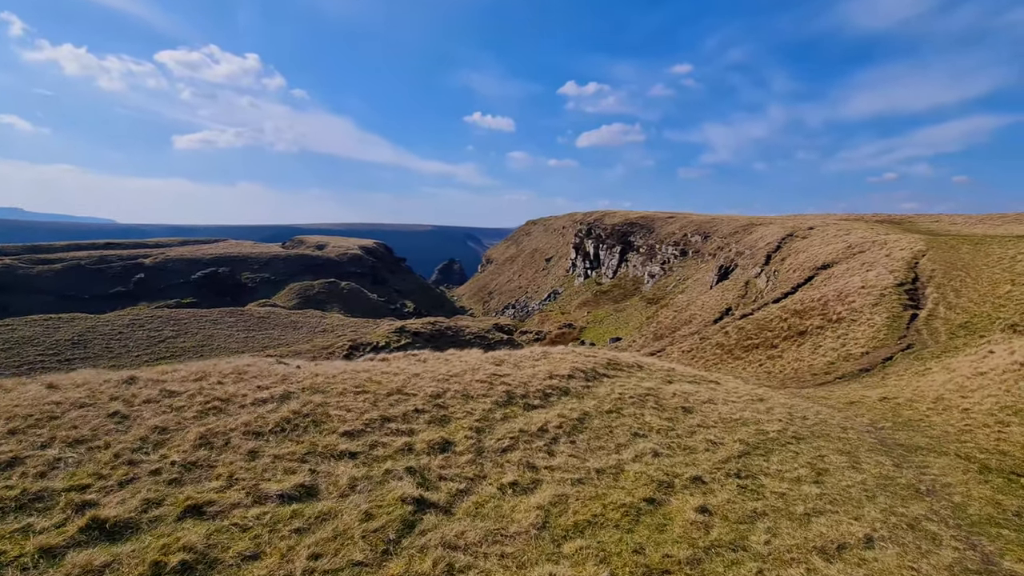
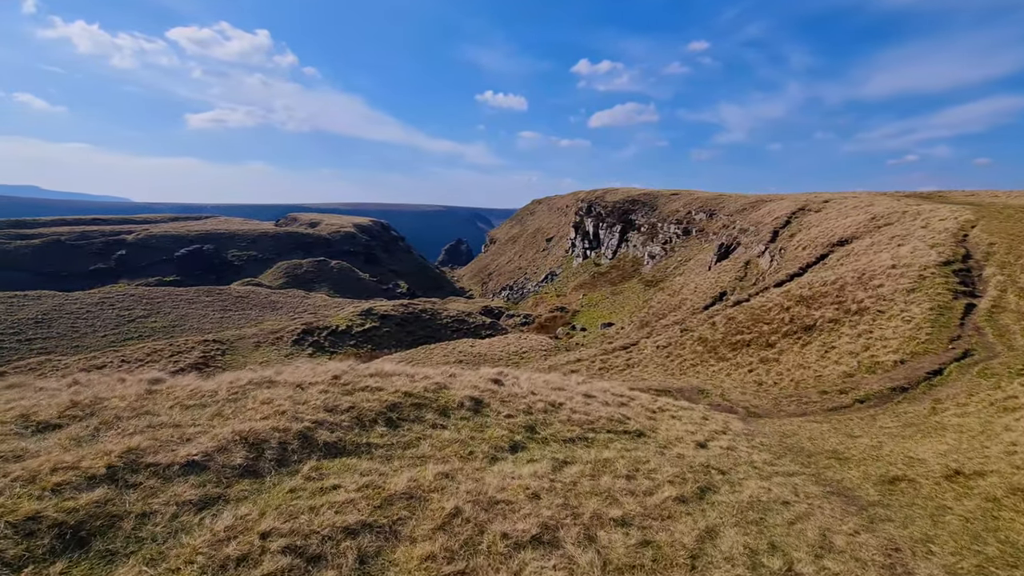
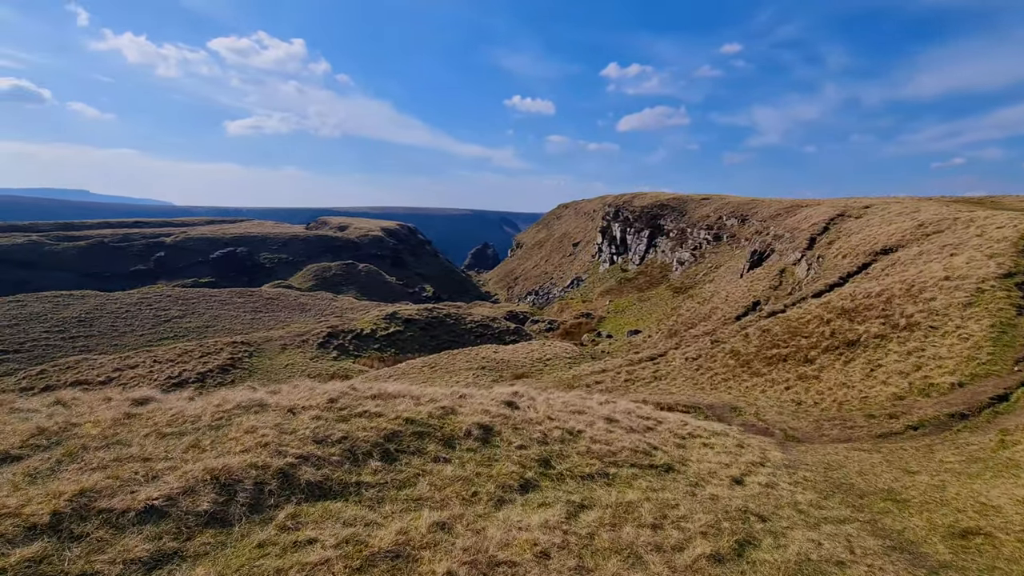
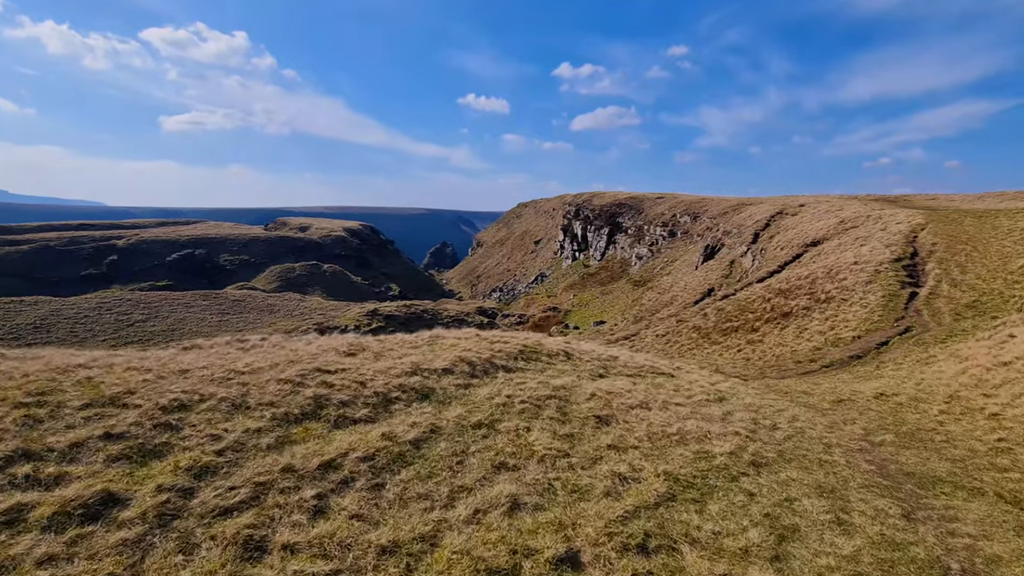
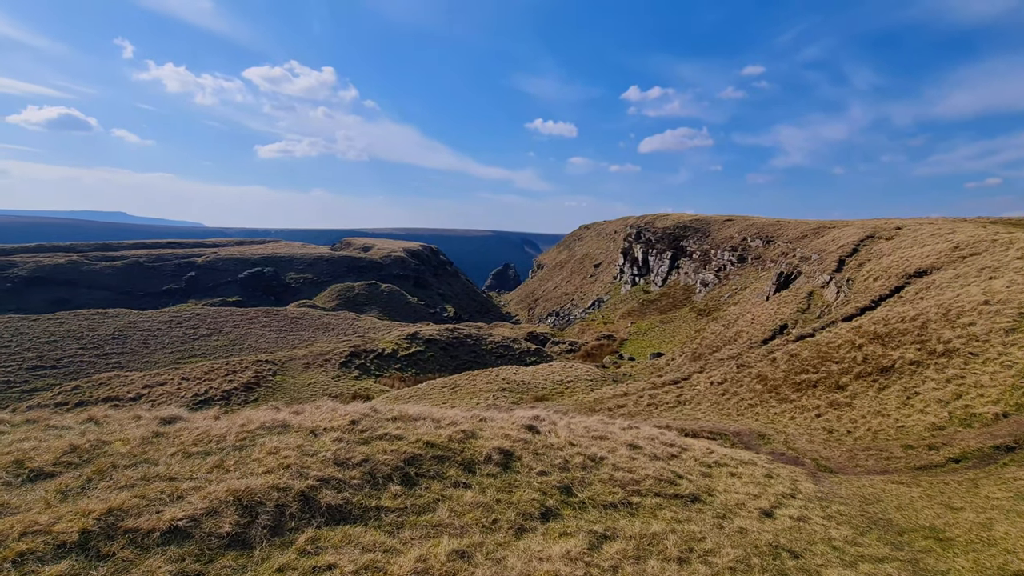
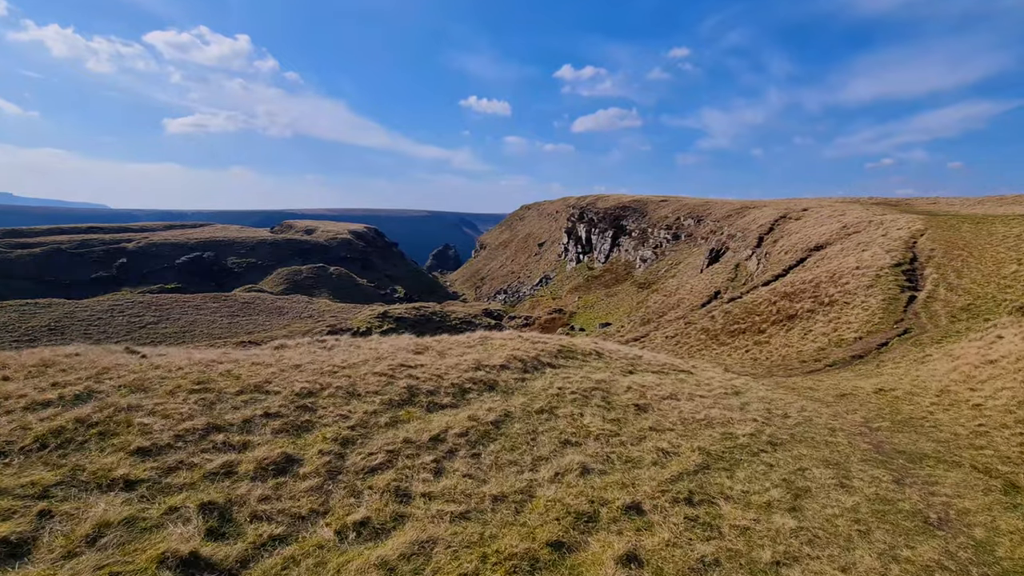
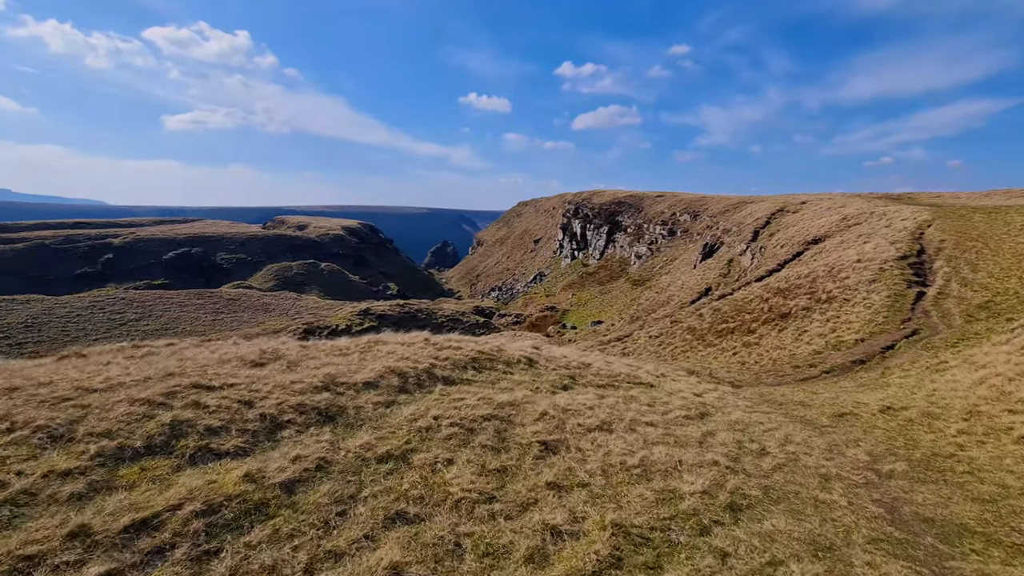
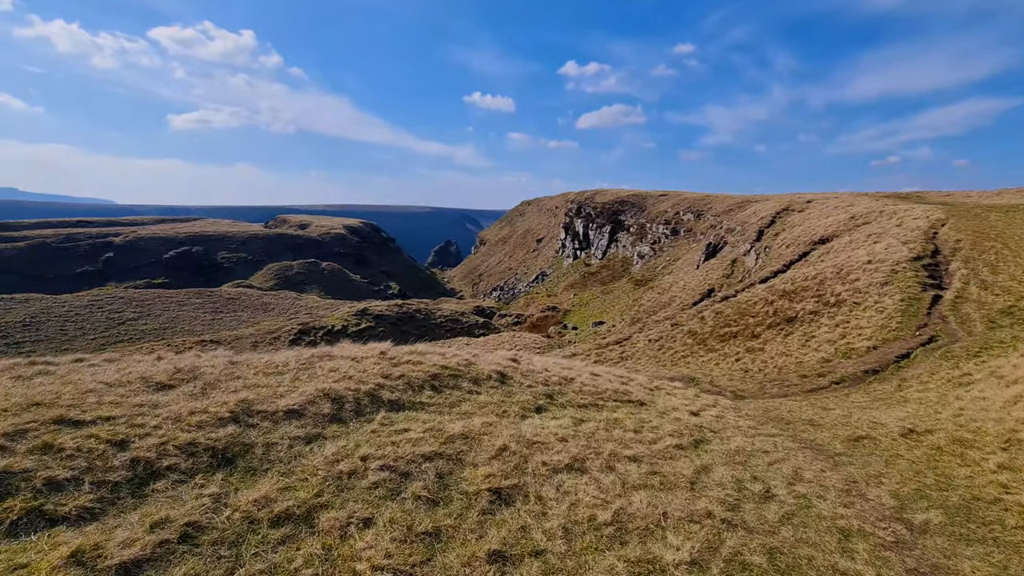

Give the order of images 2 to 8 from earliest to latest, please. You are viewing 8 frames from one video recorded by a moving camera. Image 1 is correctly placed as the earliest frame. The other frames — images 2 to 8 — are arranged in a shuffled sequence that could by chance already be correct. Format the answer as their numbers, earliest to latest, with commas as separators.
6, 4, 7, 8, 2, 3, 5
